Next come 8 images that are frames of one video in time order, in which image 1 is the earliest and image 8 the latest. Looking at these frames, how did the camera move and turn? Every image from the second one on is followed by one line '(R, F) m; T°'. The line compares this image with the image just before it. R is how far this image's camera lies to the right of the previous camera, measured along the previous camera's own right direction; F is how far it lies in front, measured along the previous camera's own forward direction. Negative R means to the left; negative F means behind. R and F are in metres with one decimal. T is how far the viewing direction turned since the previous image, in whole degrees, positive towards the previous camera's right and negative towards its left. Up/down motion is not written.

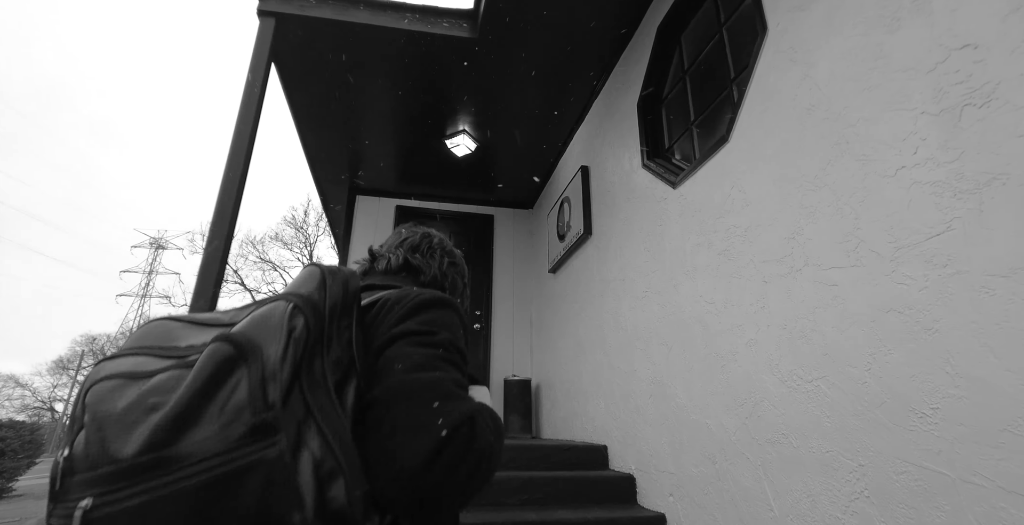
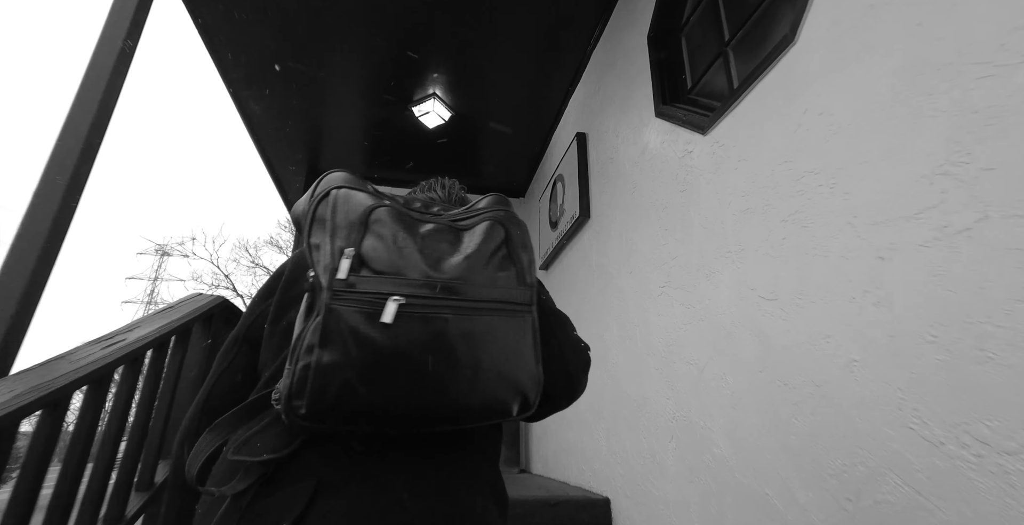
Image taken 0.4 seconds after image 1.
(+0.1, +0.6) m; -1°
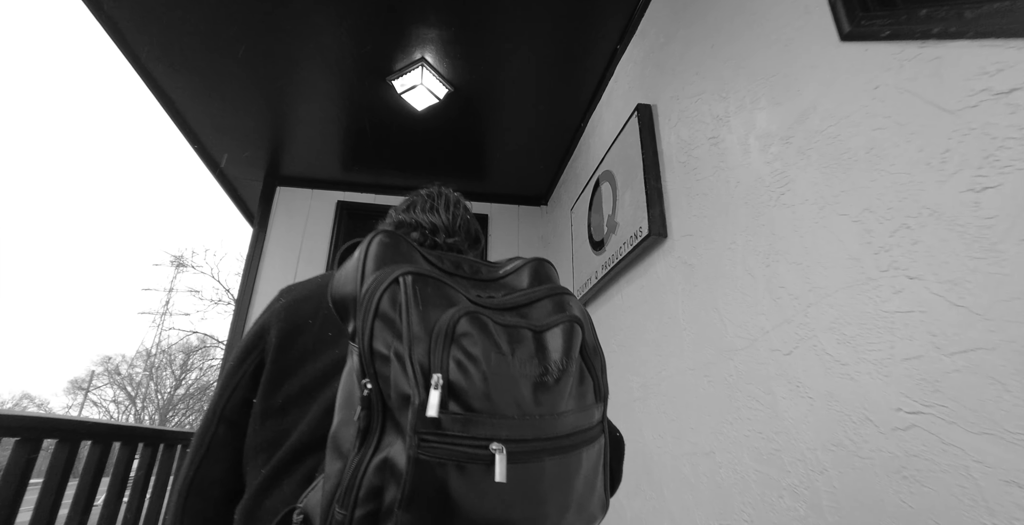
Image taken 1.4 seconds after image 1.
(0.0, +0.8) m; -2°
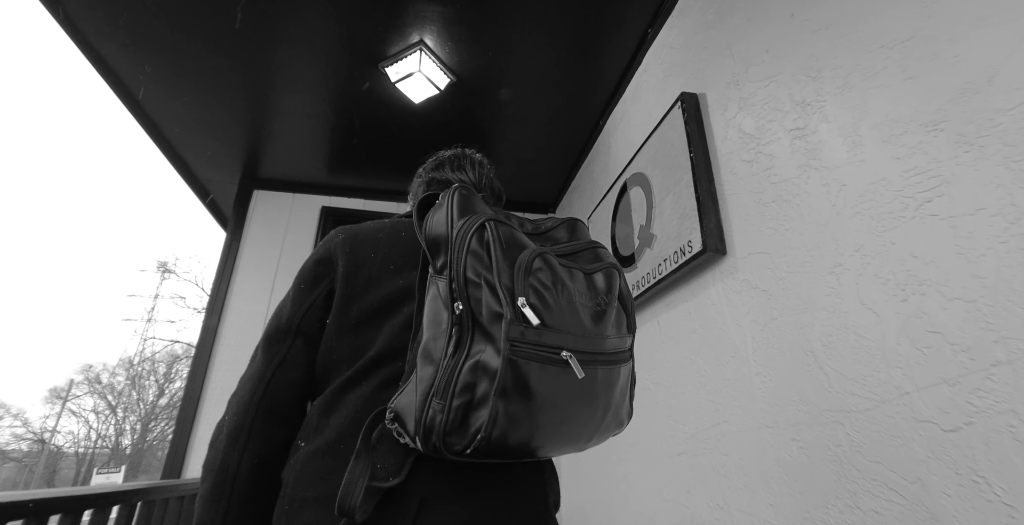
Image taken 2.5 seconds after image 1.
(-0.1, +0.3) m; +1°
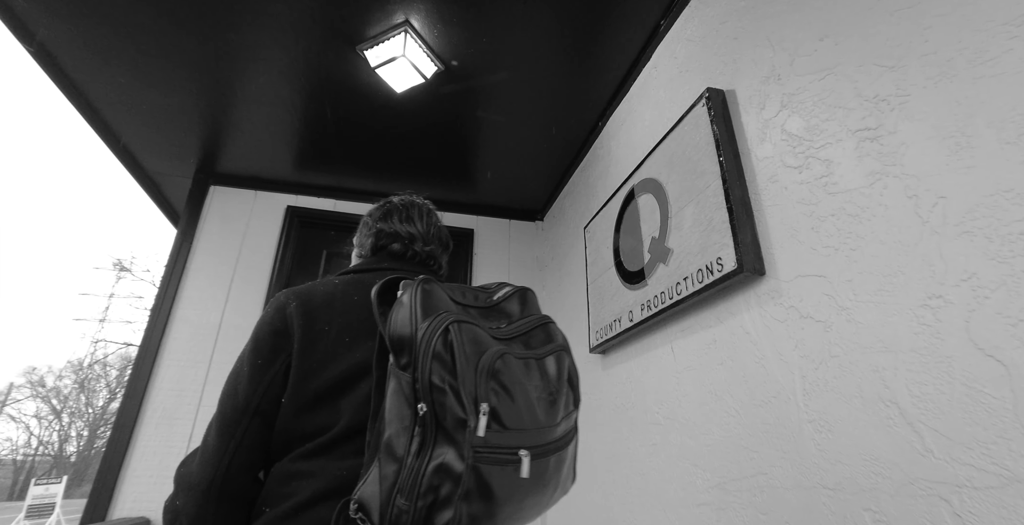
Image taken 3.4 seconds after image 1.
(-0.1, +0.2) m; +3°
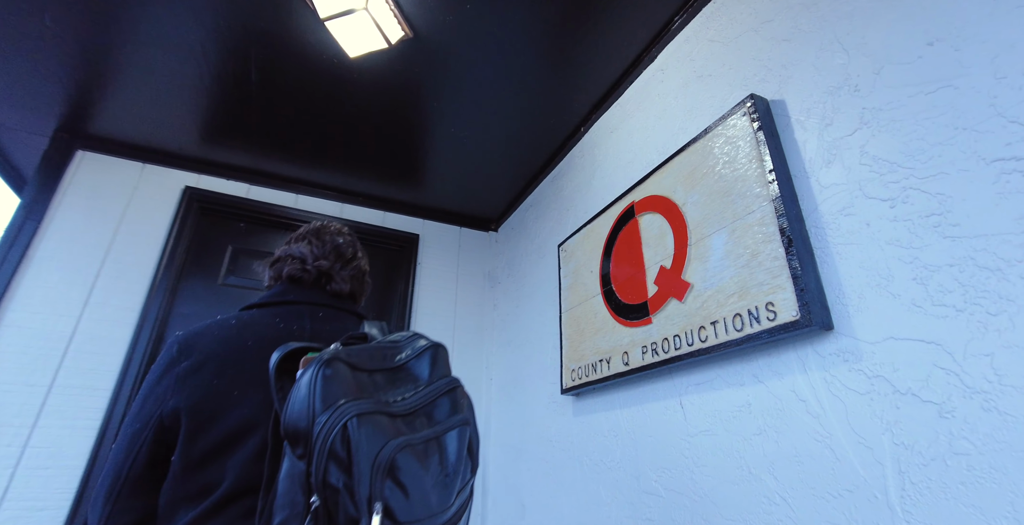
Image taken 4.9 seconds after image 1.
(-0.1, +0.3) m; +10°
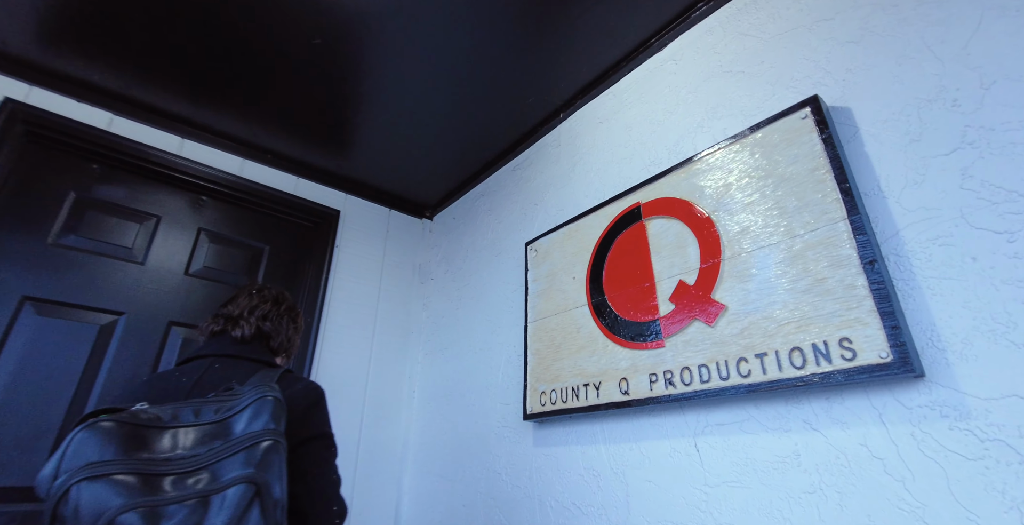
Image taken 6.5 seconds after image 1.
(-0.2, +0.3) m; +13°
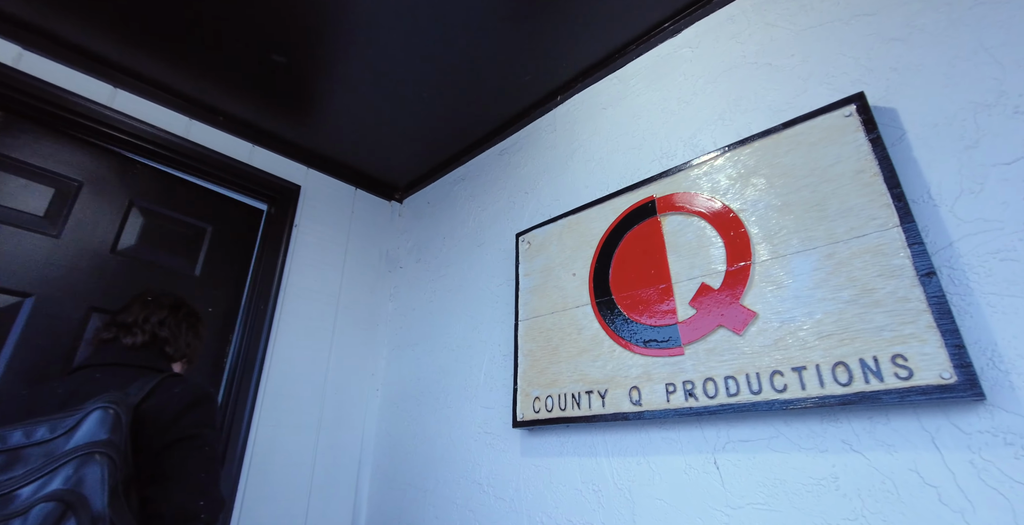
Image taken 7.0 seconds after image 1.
(-0.1, +0.1) m; +6°
